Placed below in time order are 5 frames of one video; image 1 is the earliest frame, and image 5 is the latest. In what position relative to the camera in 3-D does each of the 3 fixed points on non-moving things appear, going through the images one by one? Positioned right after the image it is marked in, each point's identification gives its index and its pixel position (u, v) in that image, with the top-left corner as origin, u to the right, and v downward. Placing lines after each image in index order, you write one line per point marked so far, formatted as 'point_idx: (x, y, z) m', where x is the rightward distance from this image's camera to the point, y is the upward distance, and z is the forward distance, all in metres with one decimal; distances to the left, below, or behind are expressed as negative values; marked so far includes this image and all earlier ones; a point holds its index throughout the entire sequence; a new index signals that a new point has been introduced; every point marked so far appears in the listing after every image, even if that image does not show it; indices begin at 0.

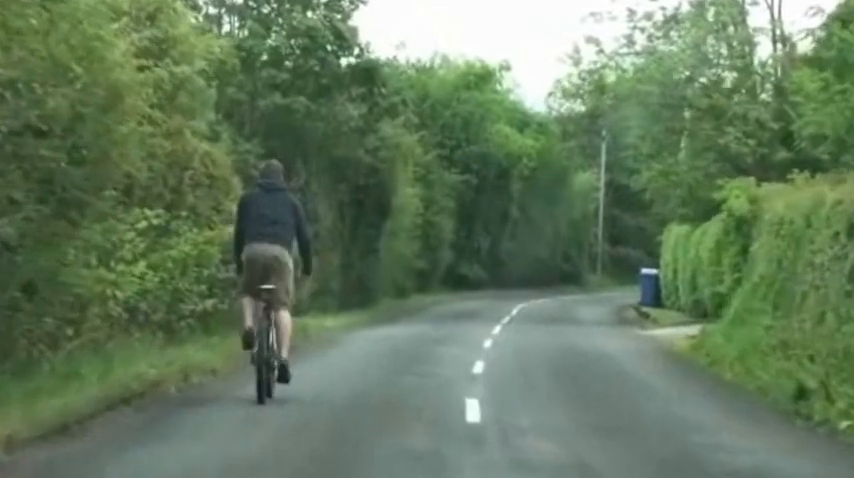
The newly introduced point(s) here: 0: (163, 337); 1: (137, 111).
0: (-2.1, -0.8, +19.2) m
1: (-1.7, +0.8, +14.3) m
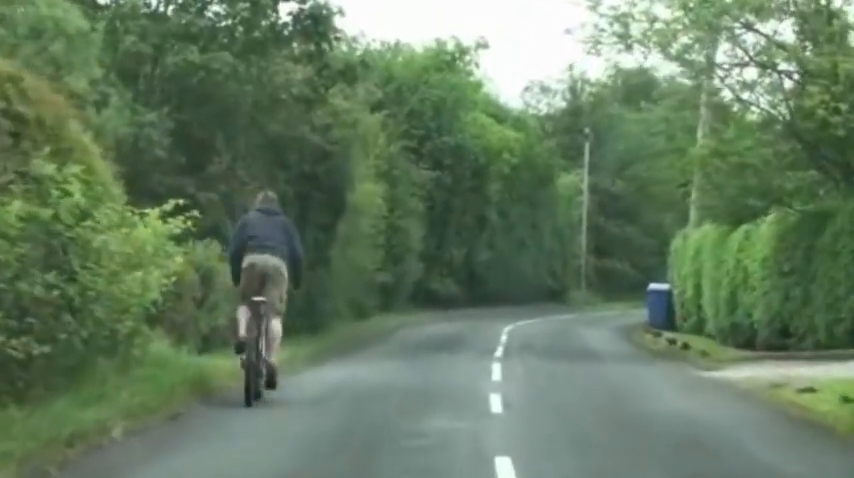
0: (-2.2, -0.7, +9.7) m
1: (-1.7, +0.9, +4.8) m
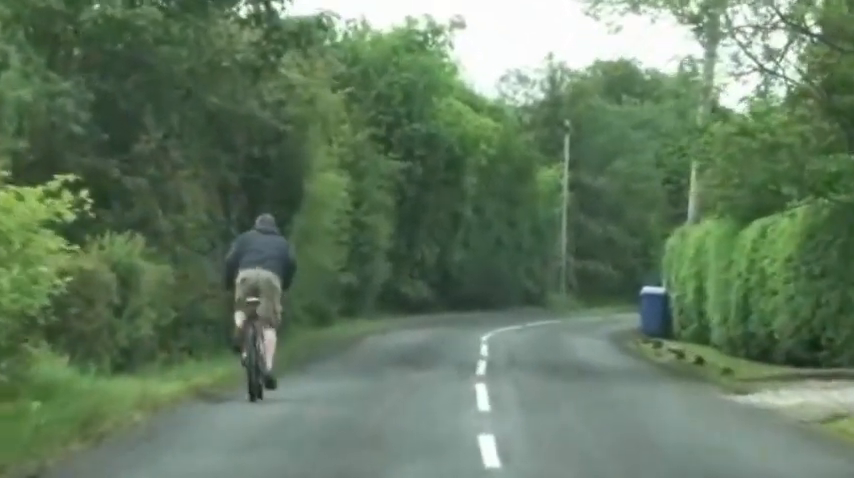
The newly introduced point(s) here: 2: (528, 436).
0: (-2.3, -0.7, +5.4) m
1: (-1.8, +0.9, +0.5) m
2: (+0.5, -1.1, +12.9) m
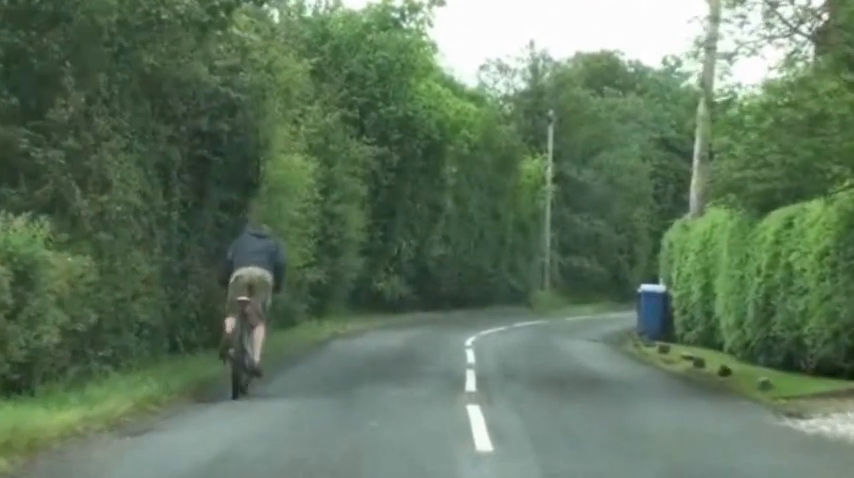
0: (-2.3, -0.6, +1.8) m
1: (-1.7, +1.0, -3.1) m
2: (+0.5, -1.0, +9.2) m
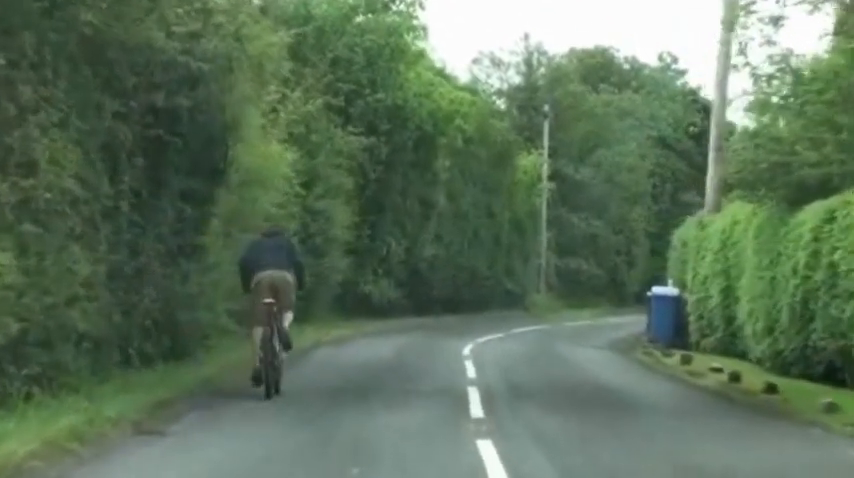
0: (-2.2, -0.5, -1.3) m
1: (-1.6, +1.1, -6.2) m
2: (+0.5, -1.0, +6.2) m
